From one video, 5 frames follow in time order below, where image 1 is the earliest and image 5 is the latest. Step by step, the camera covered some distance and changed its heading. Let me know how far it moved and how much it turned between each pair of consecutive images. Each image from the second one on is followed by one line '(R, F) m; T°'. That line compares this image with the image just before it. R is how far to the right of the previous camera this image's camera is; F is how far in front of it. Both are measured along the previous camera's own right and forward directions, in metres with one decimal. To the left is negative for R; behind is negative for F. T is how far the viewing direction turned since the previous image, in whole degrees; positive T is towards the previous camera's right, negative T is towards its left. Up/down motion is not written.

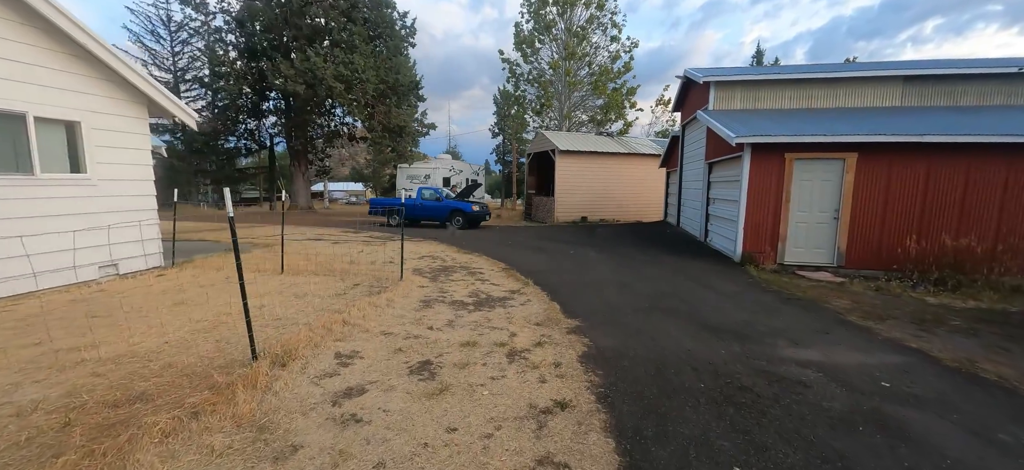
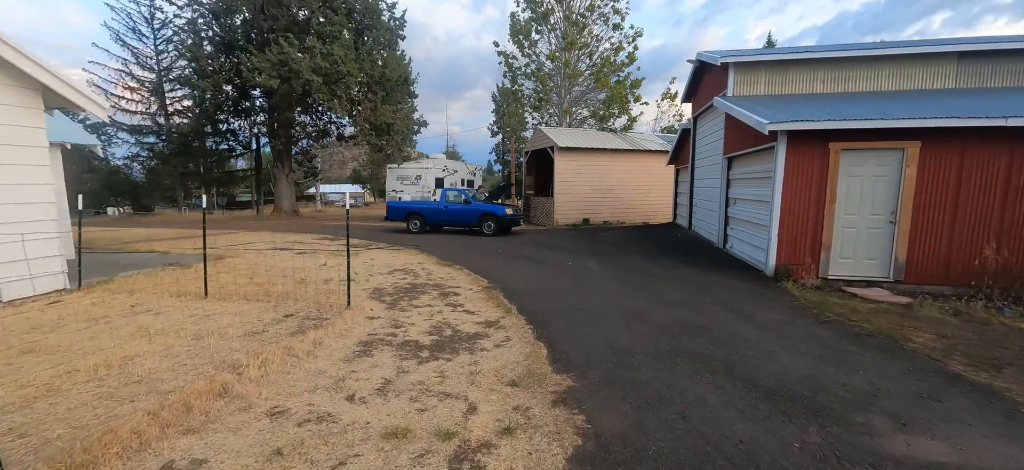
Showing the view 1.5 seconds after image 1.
(+0.3, +1.4) m; -1°
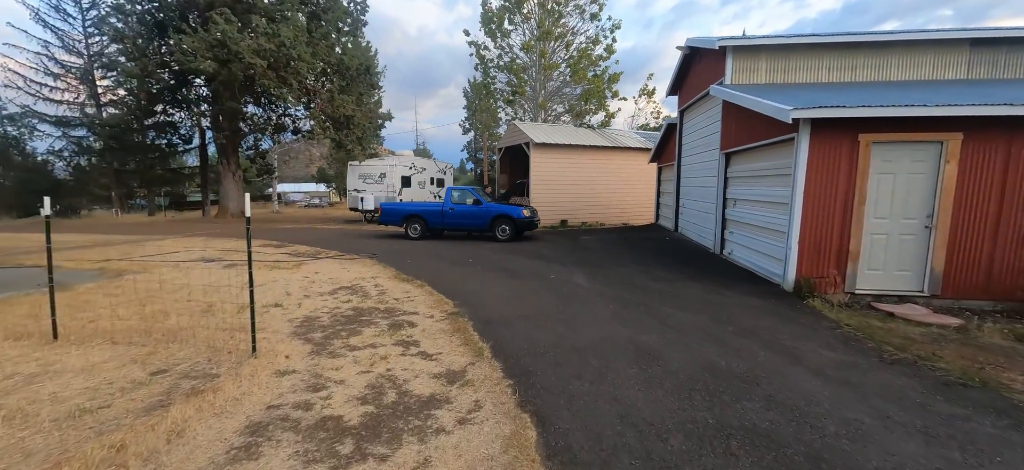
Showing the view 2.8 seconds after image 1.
(0.0, +1.3) m; +4°
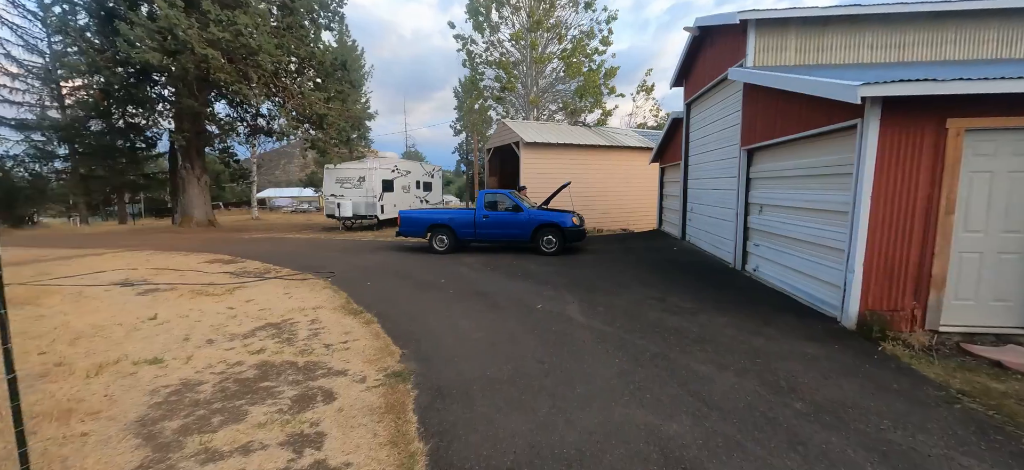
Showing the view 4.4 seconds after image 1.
(+0.3, +1.5) m; 0°
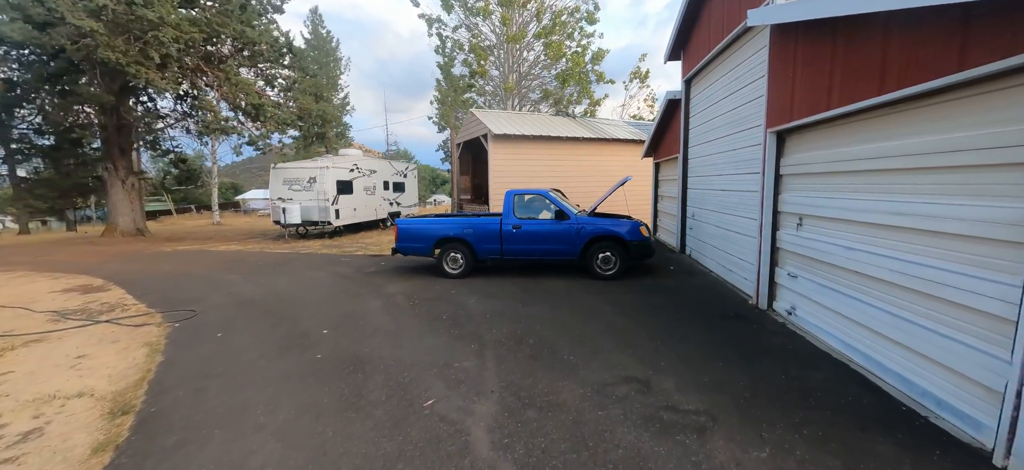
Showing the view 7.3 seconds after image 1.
(+1.0, +2.3) m; 0°
